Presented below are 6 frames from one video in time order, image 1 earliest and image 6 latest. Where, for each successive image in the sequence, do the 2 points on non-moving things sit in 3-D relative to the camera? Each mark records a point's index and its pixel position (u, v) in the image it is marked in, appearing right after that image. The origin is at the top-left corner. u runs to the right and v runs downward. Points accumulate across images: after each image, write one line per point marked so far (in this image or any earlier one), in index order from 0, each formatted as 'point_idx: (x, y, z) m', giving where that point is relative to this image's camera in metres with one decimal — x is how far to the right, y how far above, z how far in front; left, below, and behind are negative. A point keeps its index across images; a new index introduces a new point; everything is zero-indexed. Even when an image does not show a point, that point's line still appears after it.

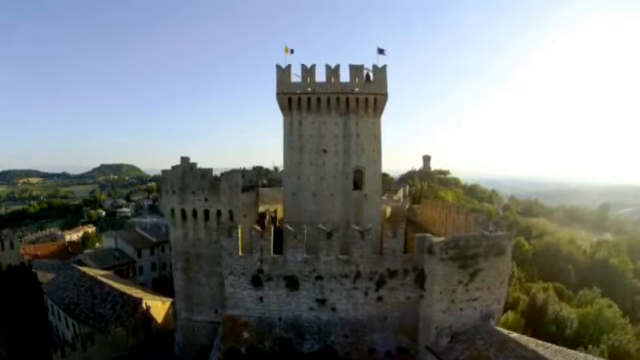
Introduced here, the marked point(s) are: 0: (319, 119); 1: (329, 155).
0: (0.0, +2.0, +12.9) m
1: (+0.3, +0.9, +13.3) m
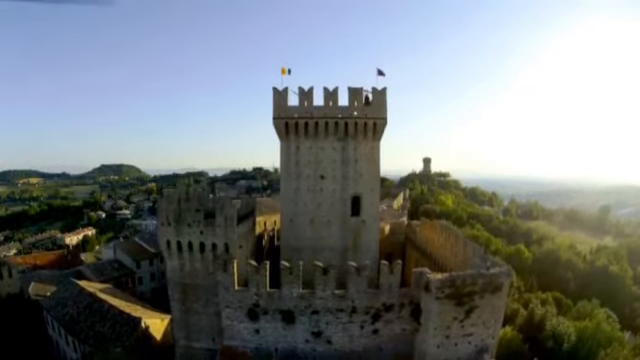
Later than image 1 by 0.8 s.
0: (-0.1, +1.2, +12.9) m
1: (+0.2, 0.0, +13.2) m
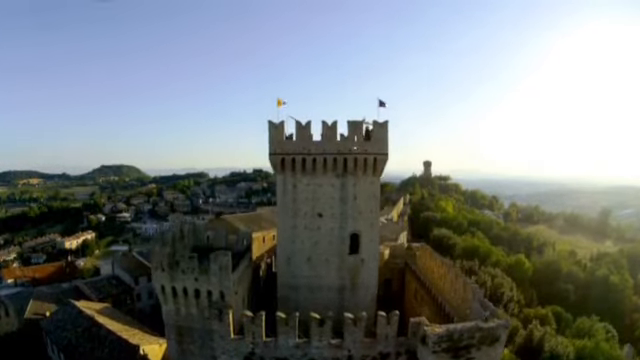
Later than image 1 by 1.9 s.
0: (-0.2, 0.0, +12.8) m
1: (+0.1, -1.1, +13.1) m
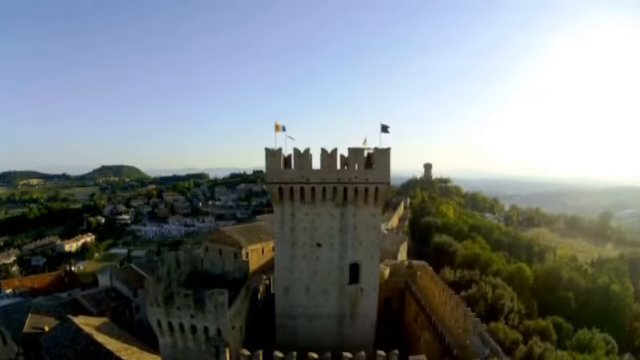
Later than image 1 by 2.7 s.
0: (-0.2, -0.8, +12.5) m
1: (+0.1, -1.9, +12.9) m
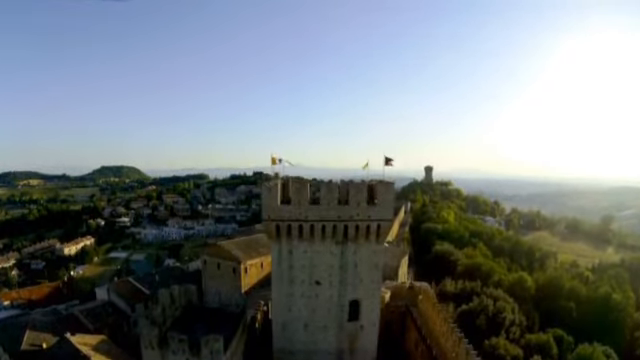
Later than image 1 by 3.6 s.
0: (-0.2, -1.8, +12.2) m
1: (+0.1, -2.9, +12.6) m
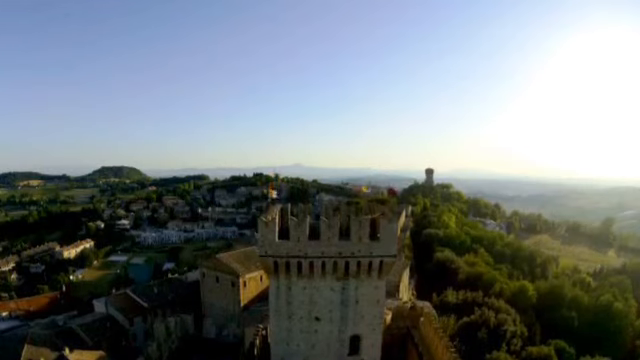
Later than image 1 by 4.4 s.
0: (-0.2, -2.6, +11.8) m
1: (+0.1, -3.7, +12.2) m
